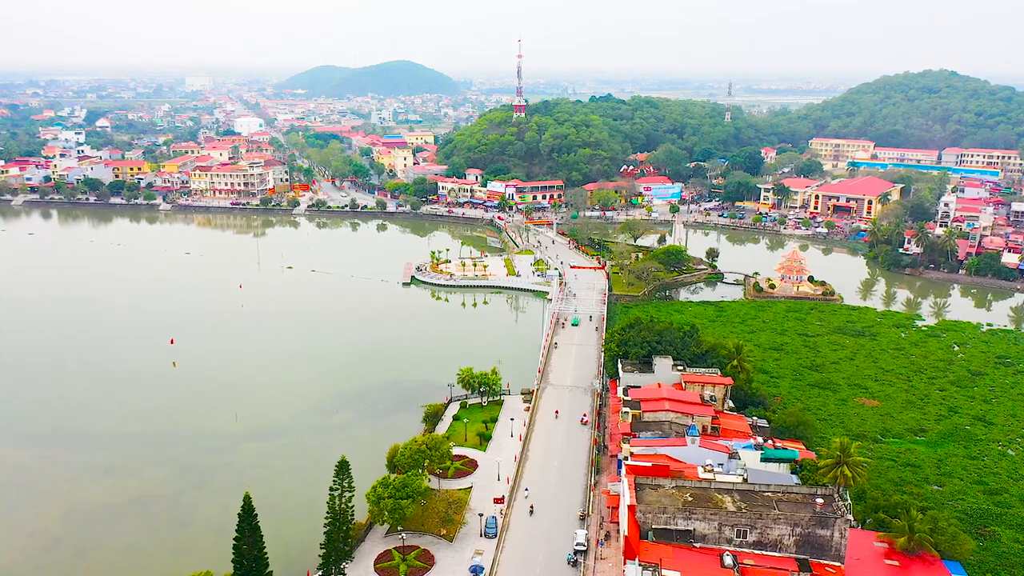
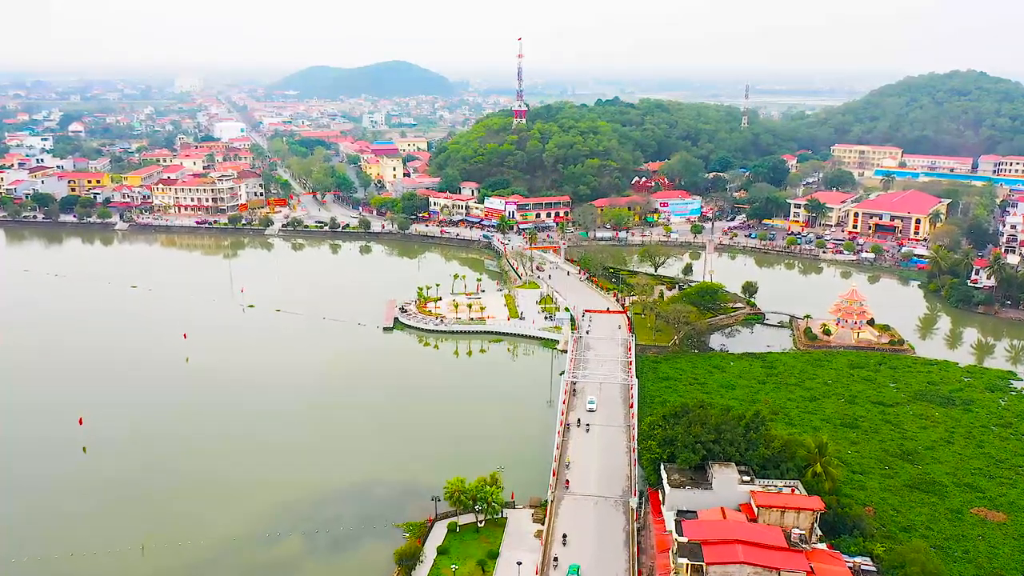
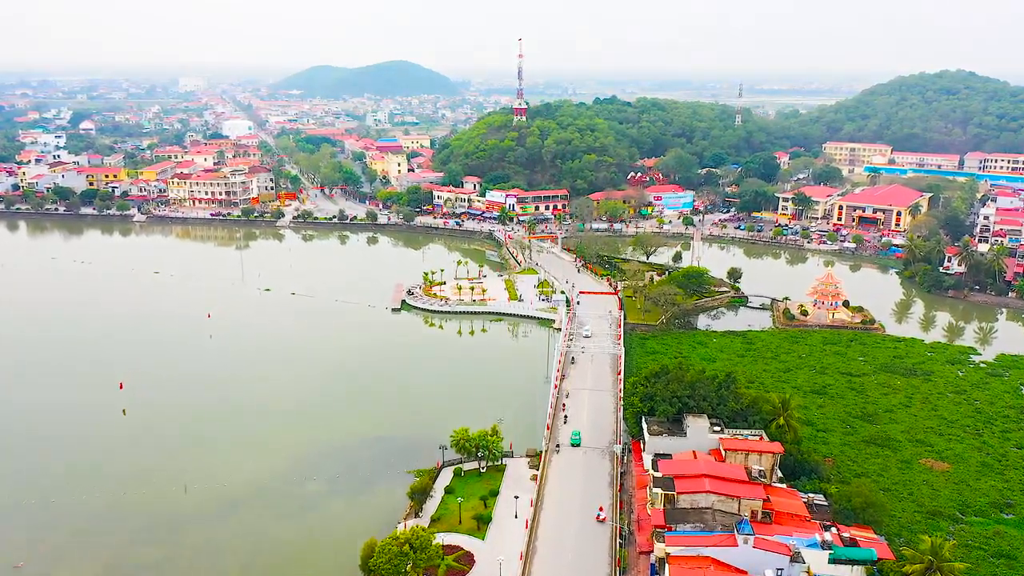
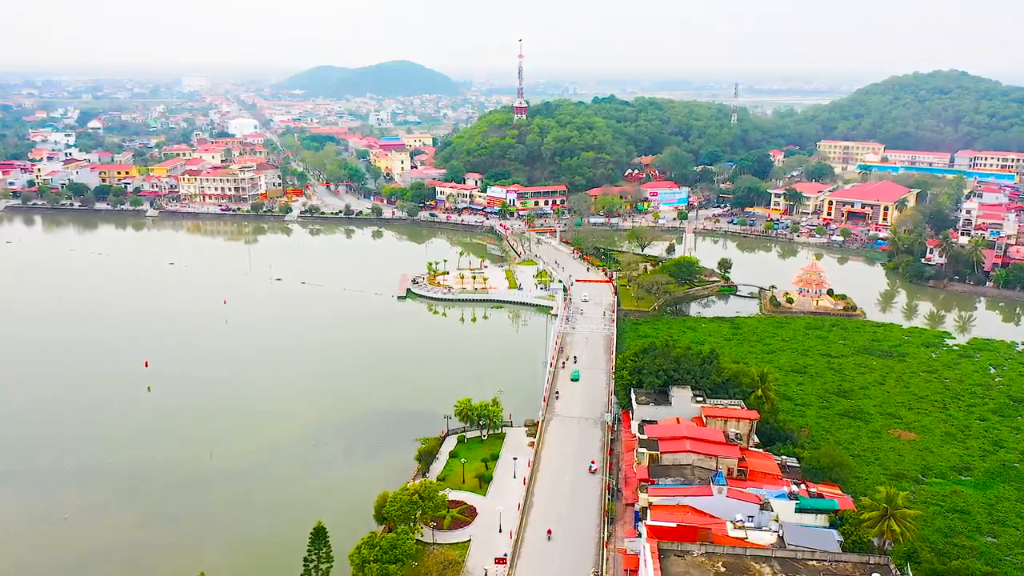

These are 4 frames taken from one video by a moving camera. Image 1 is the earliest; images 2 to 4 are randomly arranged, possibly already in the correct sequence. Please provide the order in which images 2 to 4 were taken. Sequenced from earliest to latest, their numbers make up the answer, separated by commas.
4, 3, 2
